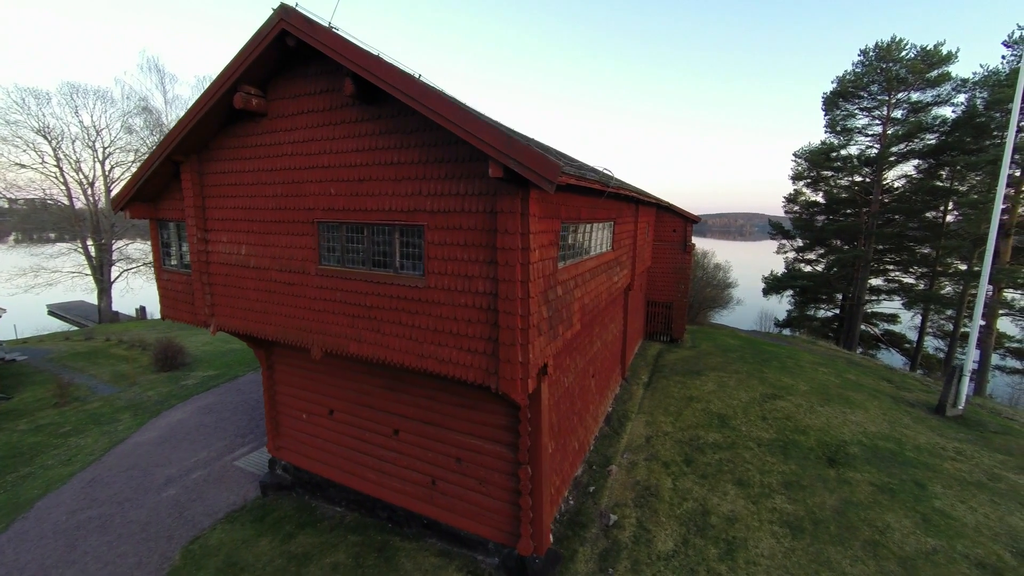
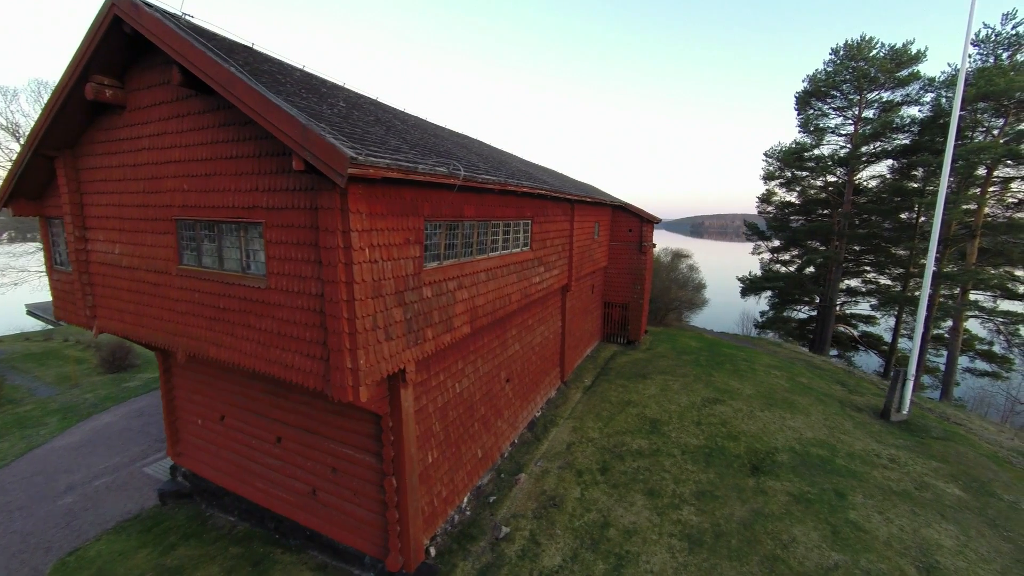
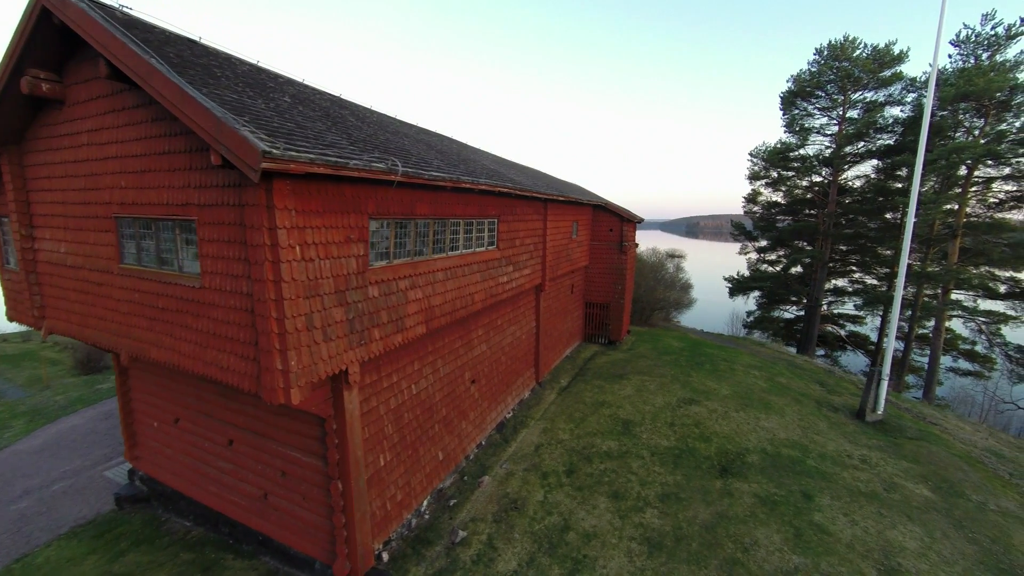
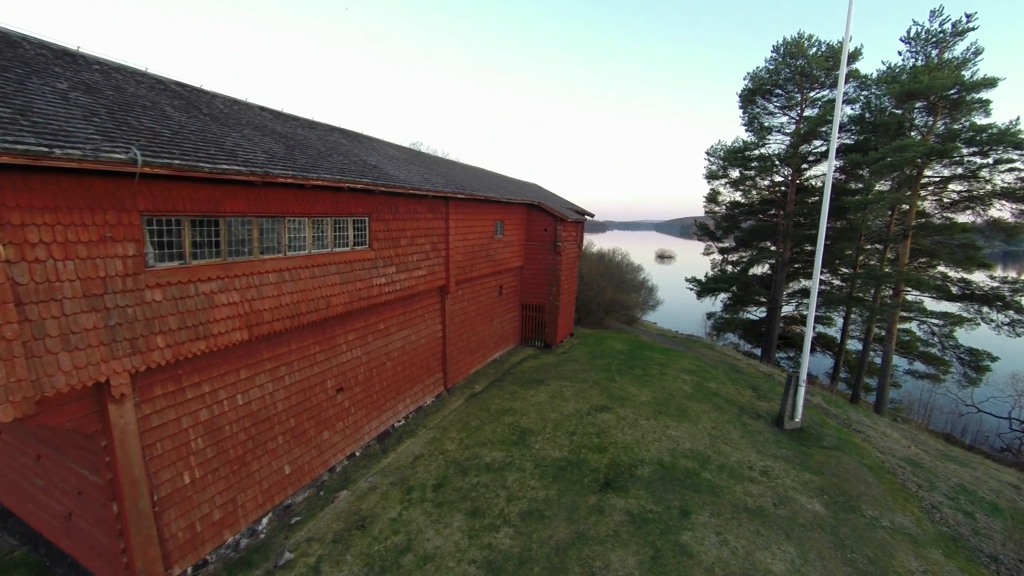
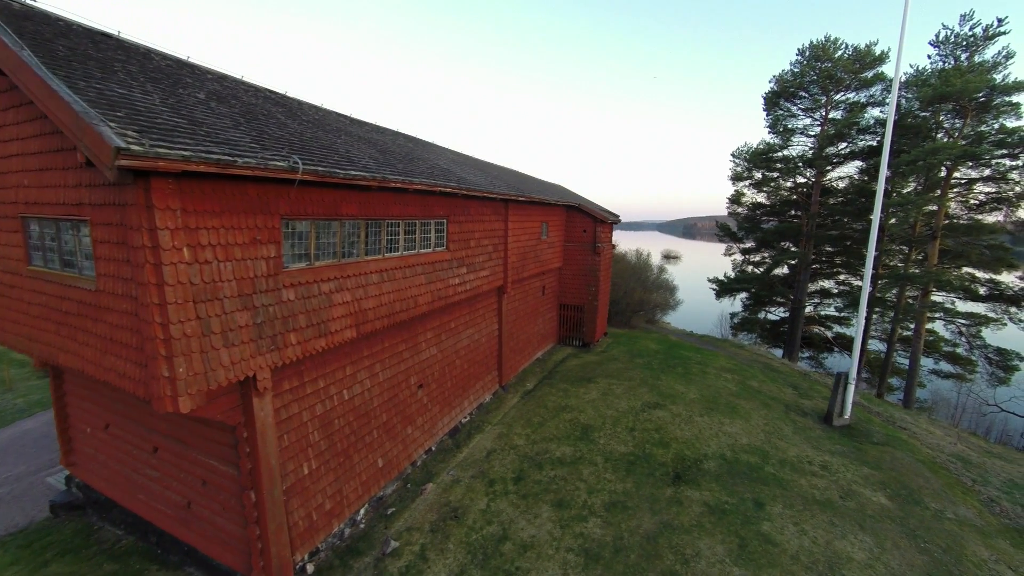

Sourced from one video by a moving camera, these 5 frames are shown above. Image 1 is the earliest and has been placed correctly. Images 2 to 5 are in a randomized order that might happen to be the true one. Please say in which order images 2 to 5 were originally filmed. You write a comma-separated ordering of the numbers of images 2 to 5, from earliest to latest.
2, 3, 5, 4
